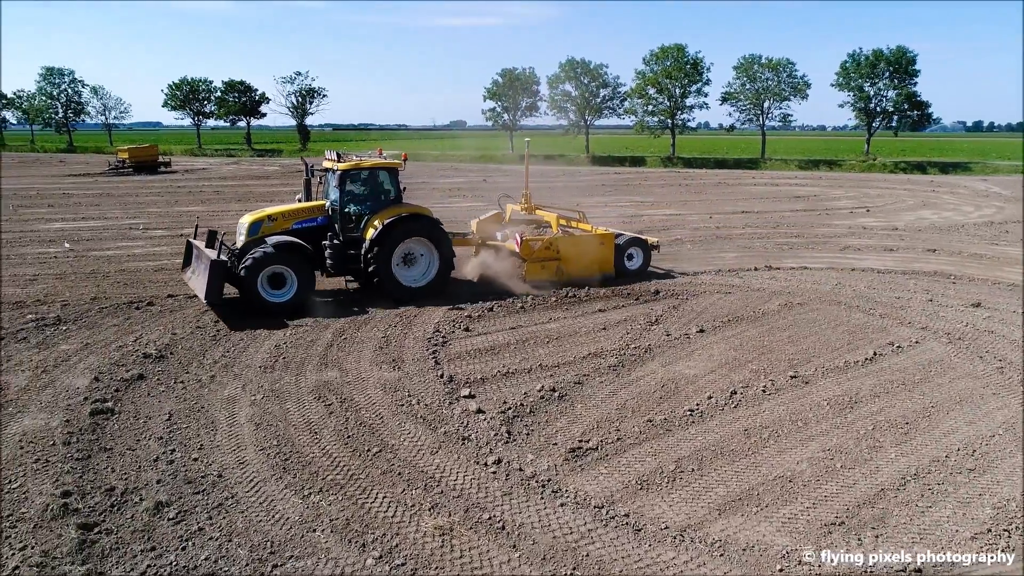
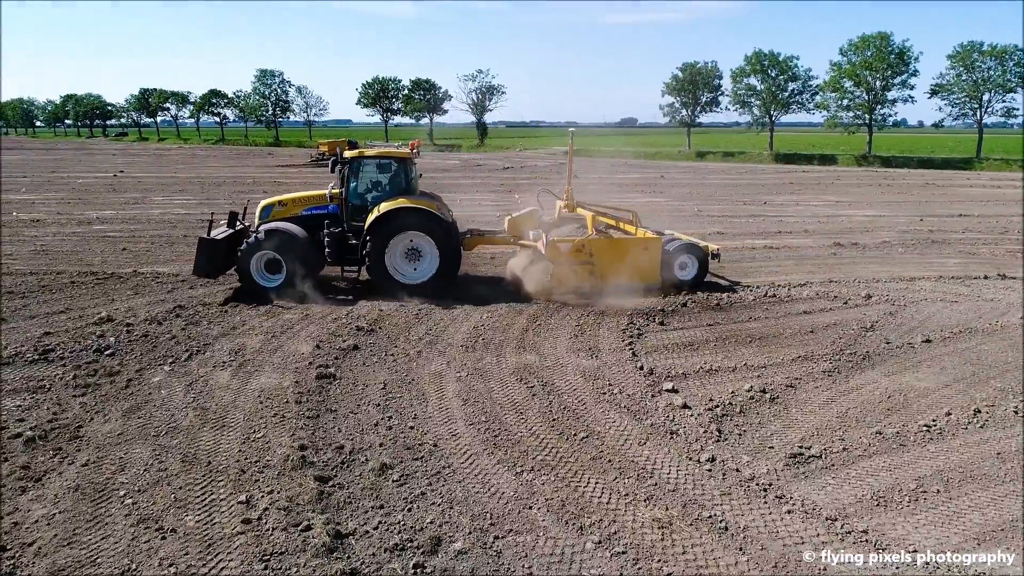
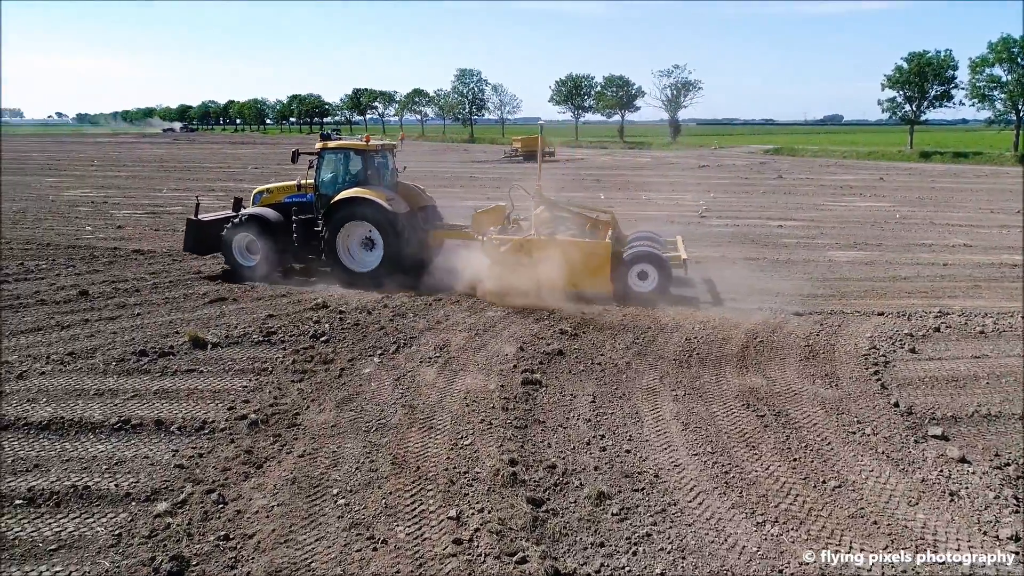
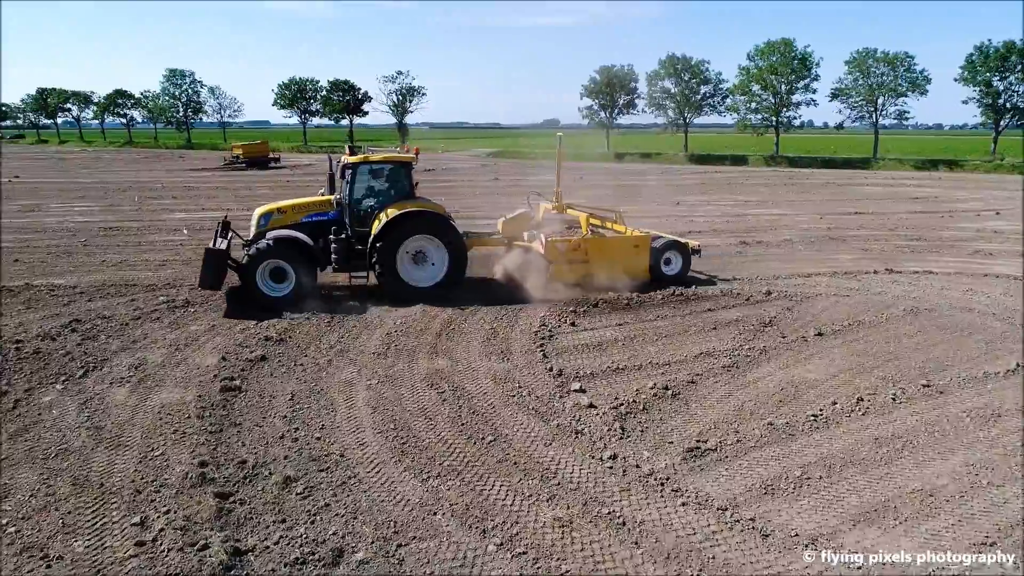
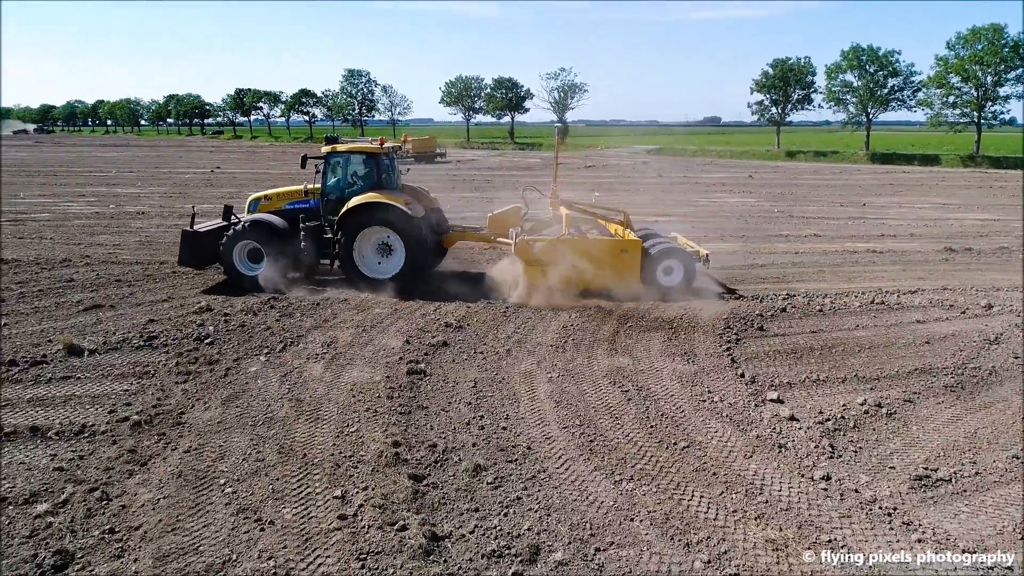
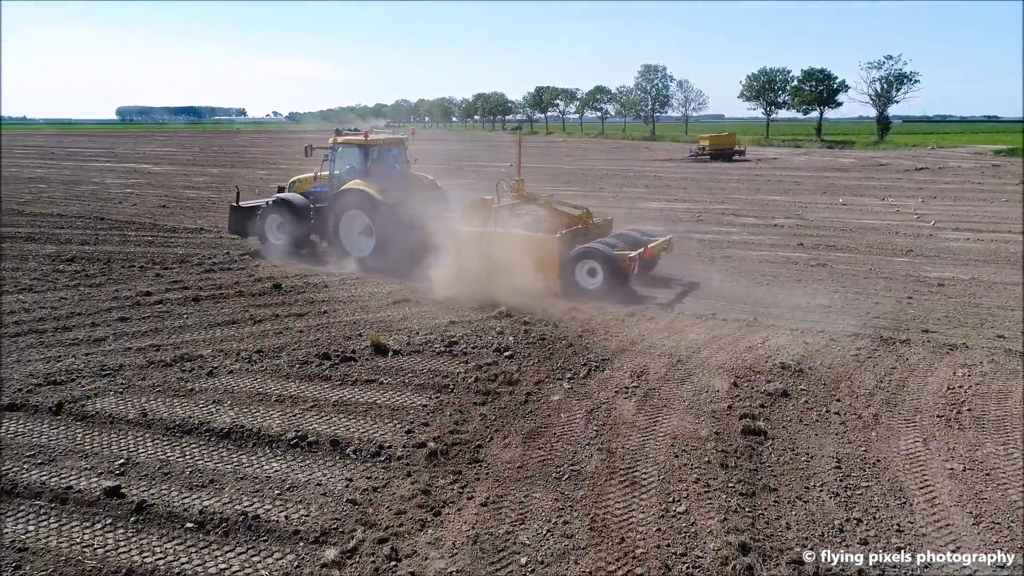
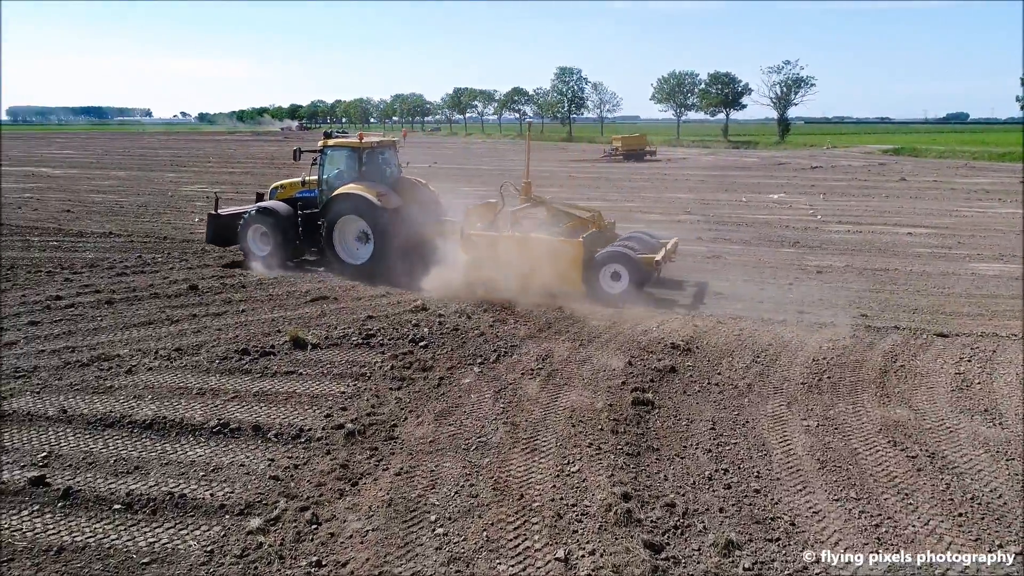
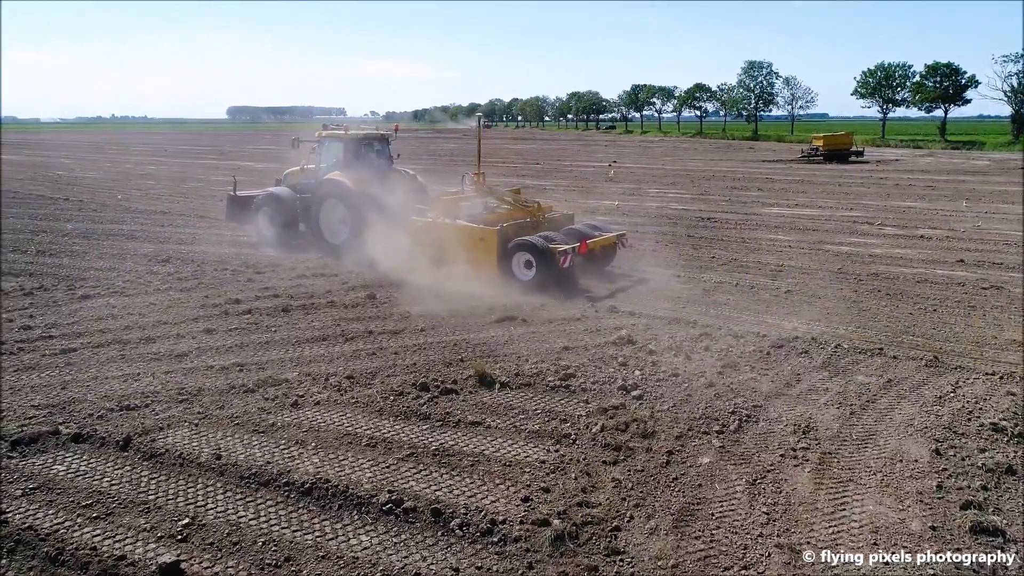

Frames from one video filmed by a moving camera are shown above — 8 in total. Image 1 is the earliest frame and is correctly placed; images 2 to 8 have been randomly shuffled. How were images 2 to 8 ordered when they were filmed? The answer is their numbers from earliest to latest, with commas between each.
4, 2, 5, 3, 7, 6, 8
